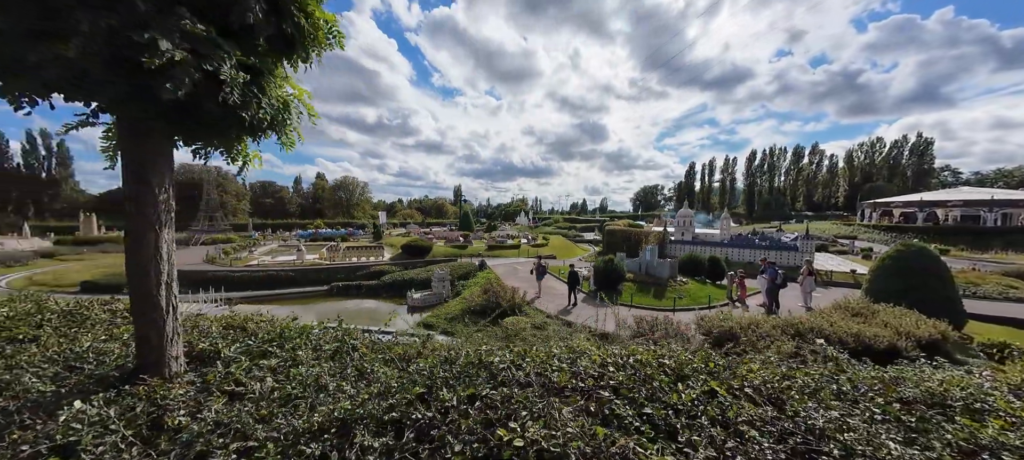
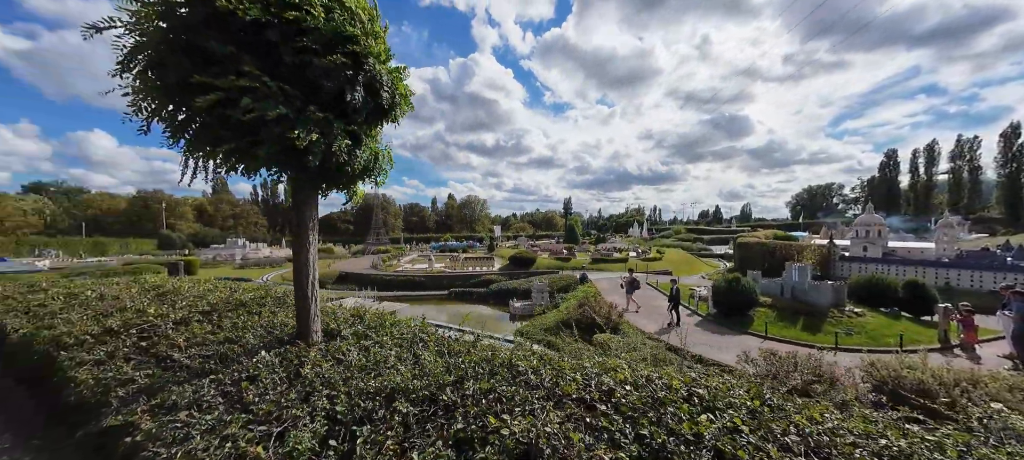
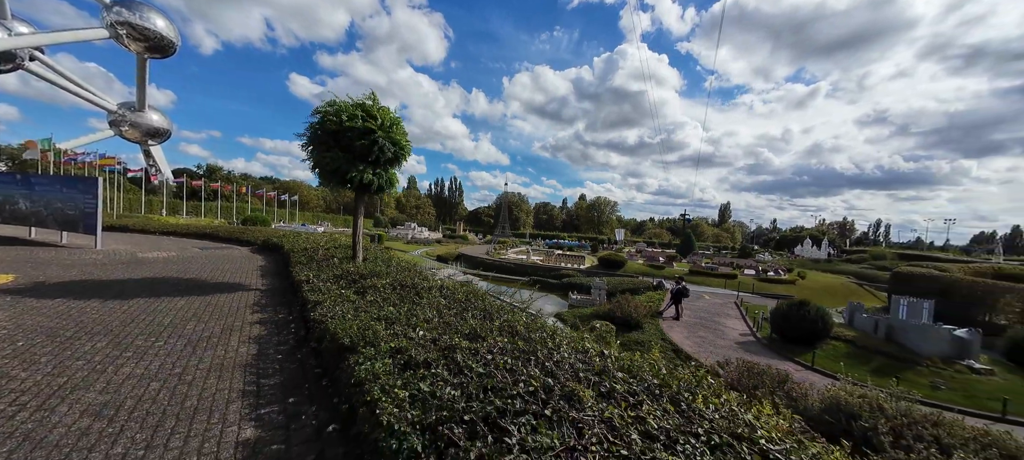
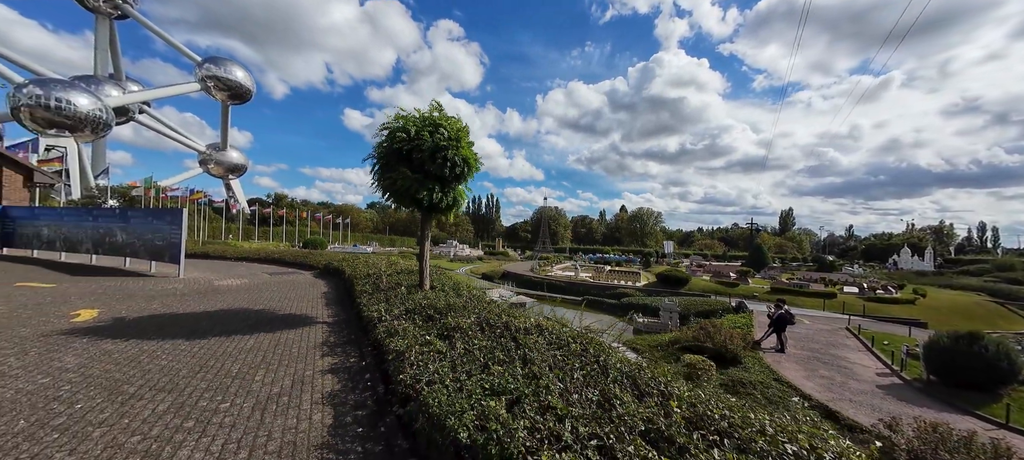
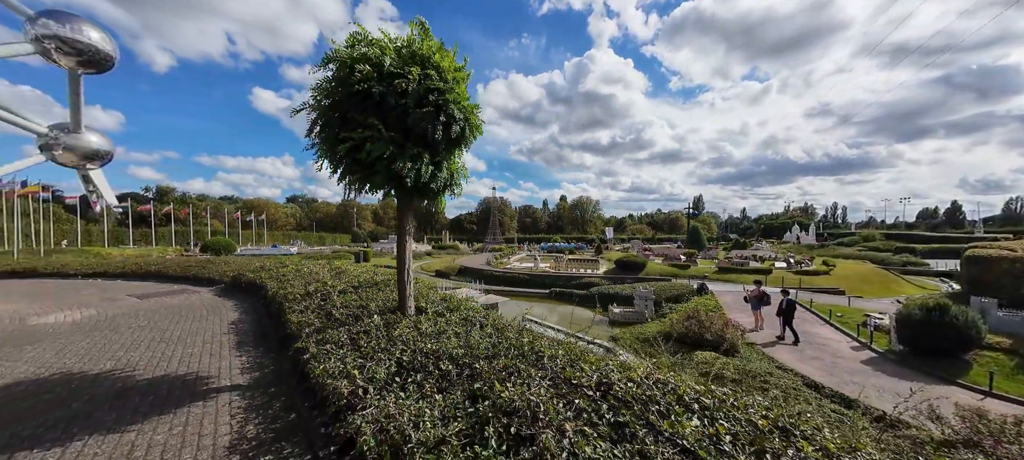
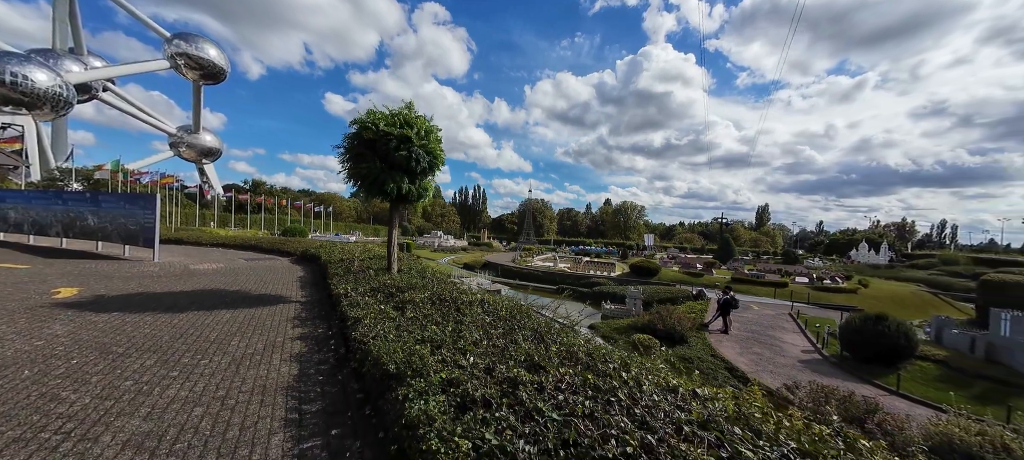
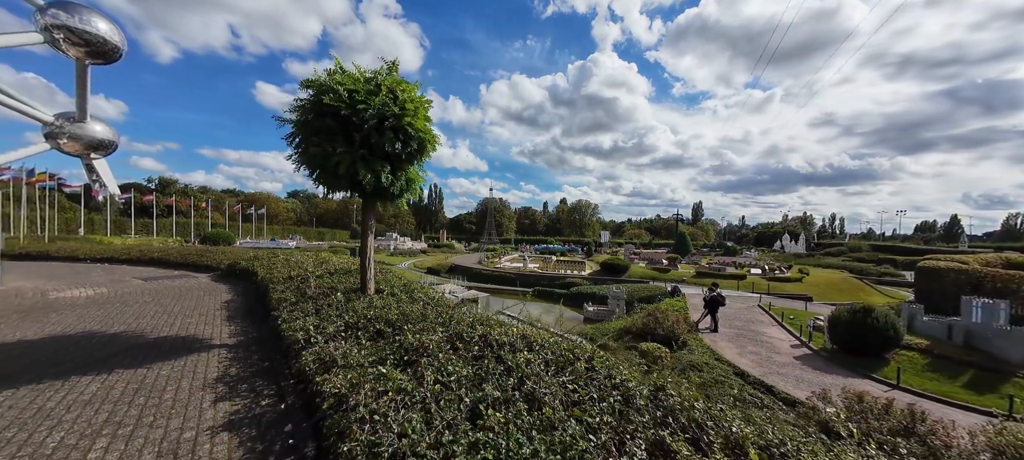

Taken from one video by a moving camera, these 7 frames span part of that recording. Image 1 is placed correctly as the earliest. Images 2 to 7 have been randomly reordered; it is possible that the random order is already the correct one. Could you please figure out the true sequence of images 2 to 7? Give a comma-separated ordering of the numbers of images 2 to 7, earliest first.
2, 5, 7, 4, 6, 3
